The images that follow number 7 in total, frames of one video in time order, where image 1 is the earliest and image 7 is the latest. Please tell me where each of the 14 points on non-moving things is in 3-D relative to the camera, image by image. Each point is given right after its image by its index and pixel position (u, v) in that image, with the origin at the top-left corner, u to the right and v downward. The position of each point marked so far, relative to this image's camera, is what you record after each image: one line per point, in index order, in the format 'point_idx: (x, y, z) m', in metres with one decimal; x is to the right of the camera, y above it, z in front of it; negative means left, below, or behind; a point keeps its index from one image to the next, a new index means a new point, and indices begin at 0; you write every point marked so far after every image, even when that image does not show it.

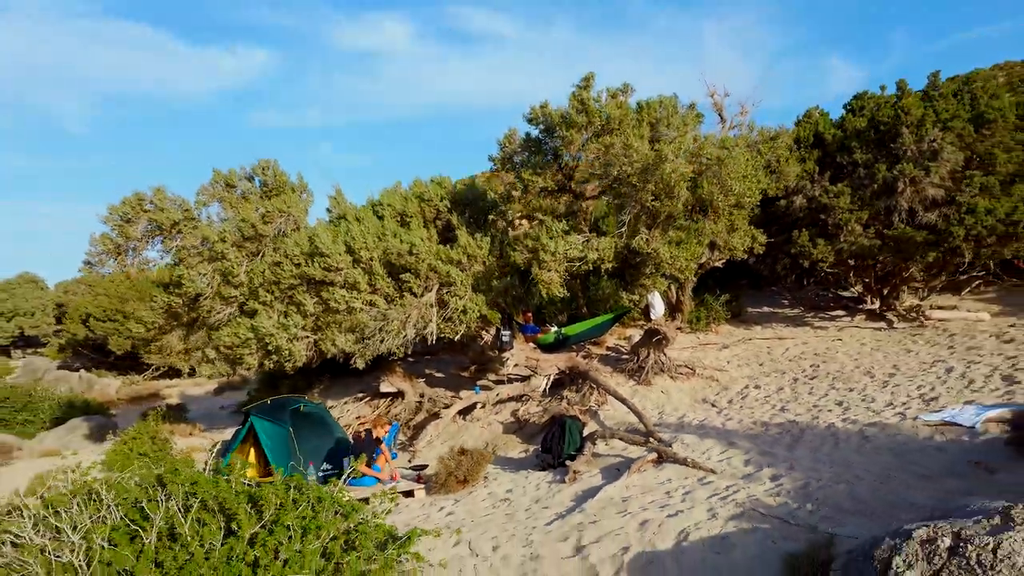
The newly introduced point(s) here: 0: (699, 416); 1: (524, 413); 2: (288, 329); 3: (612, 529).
0: (+2.0, -1.3, +8.1) m
1: (+0.1, -1.4, +8.4) m
2: (-2.3, -0.4, +8.2) m
3: (+0.7, -1.6, +5.3) m
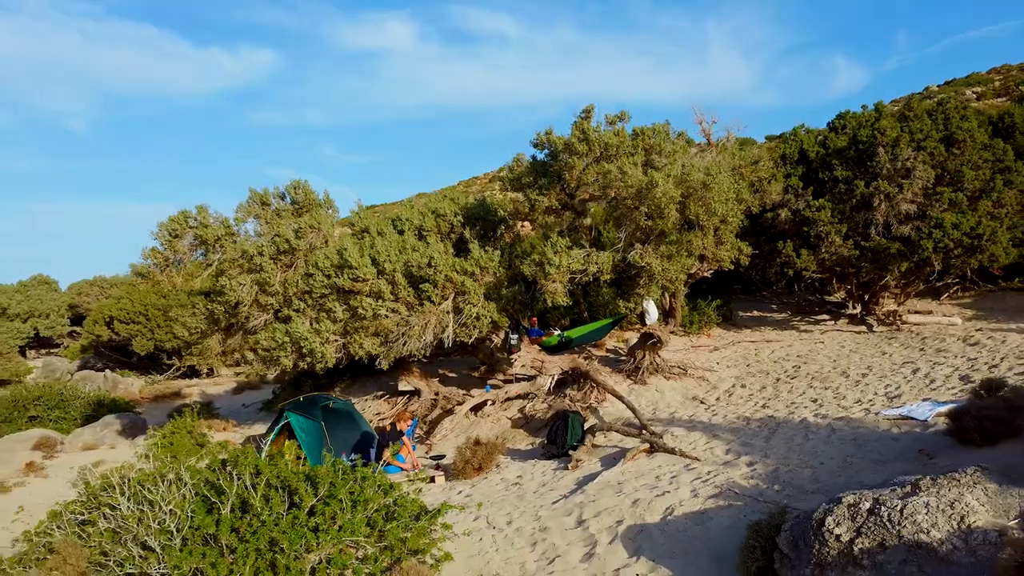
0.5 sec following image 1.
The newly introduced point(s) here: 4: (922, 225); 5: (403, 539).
0: (+2.1, -1.4, +9.0) m
1: (+0.2, -1.5, +9.3) m
2: (-2.2, -0.5, +9.1) m
3: (+0.8, -1.7, +6.2) m
4: (+5.8, +0.9, +11.0) m
5: (-0.7, -1.7, +5.4) m
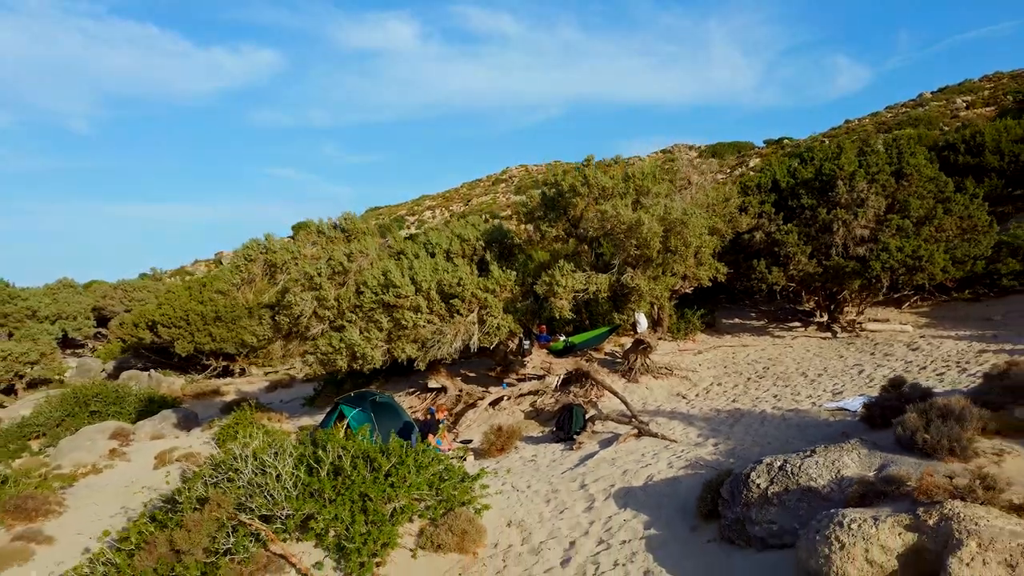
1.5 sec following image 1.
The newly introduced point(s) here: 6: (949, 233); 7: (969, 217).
0: (+2.3, -1.6, +10.9) m
1: (+0.4, -1.7, +11.3) m
2: (-2.0, -0.7, +11.0) m
3: (+1.0, -1.9, +8.1) m
4: (+6.0, +0.7, +12.9) m
5: (-0.5, -2.0, +7.4) m
6: (+7.4, +0.9, +13.2) m
7: (+7.9, +1.2, +13.4) m
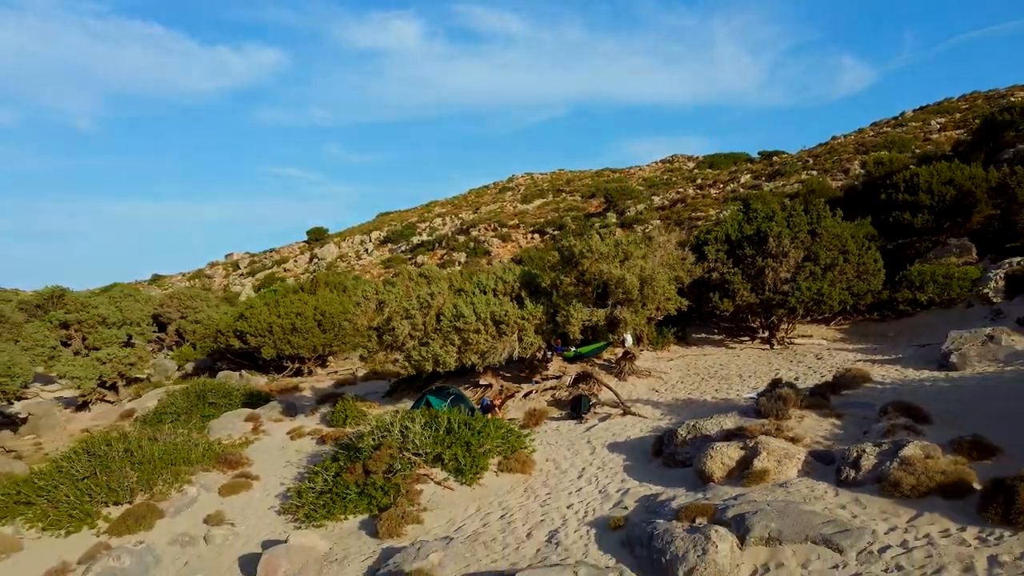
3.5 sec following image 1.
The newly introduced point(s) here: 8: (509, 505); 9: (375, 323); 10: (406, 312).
0: (+2.9, -2.3, +16.4) m
1: (+1.0, -2.3, +16.7) m
2: (-1.4, -1.3, +16.5) m
3: (+1.6, -2.6, +13.6) m
4: (+6.6, 0.0, +18.4) m
5: (+0.1, -2.6, +12.8) m
6: (+8.0, +0.3, +18.6) m
7: (+8.5, +0.5, +18.9) m
8: (0.0, -3.1, +11.2) m
9: (-3.1, -0.7, +18.1) m
10: (-2.3, -0.5, +17.7) m
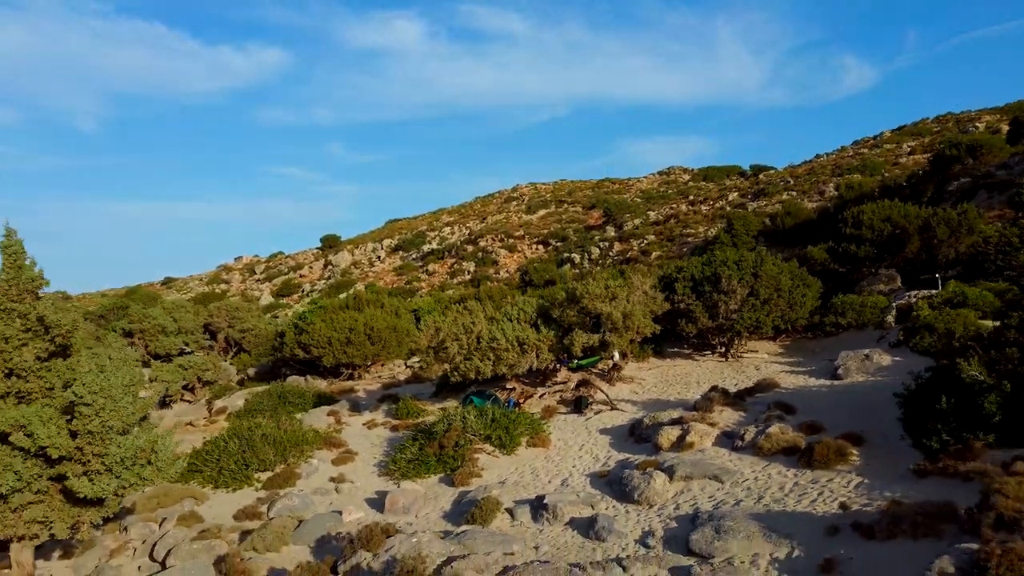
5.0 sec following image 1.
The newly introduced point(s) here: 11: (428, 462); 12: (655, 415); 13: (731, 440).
0: (+3.4, -3.2, +22.7) m
1: (+1.6, -3.2, +23.1) m
2: (-0.8, -2.3, +22.9) m
3: (+2.1, -3.5, +19.9) m
4: (+7.2, -0.9, +24.7) m
5: (+0.6, -3.5, +19.2) m
6: (+8.6, -0.6, +25.0) m
7: (+9.1, -0.4, +25.2) m
8: (+0.5, -4.0, +17.6) m
9: (-2.6, -1.6, +24.5) m
10: (-1.8, -1.4, +24.0) m
11: (-1.9, -4.1, +18.2) m
12: (+3.3, -2.9, +18.0) m
13: (+4.5, -3.1, +15.9) m
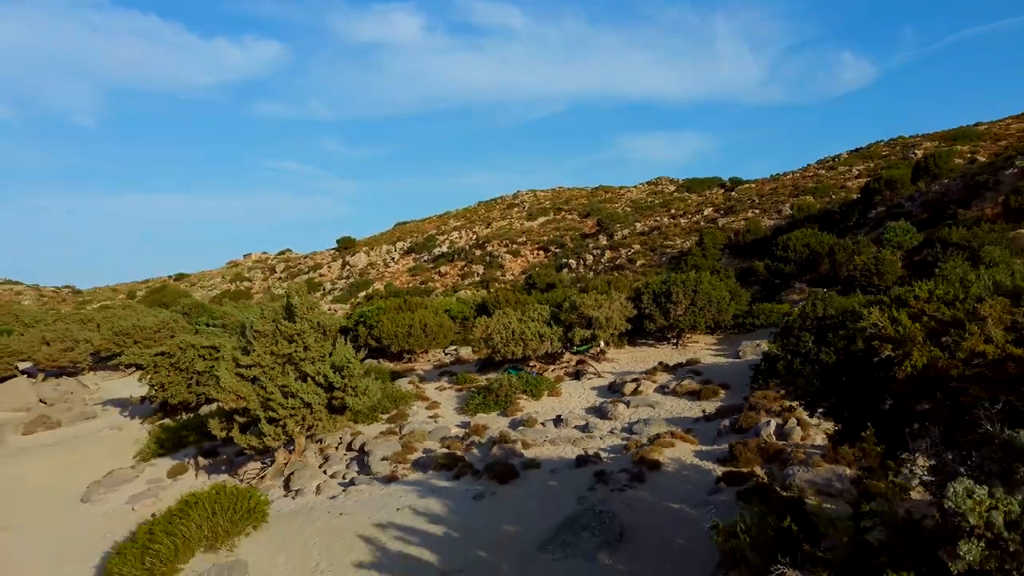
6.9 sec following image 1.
0: (+4.5, -3.7, +35.4) m
1: (+2.6, -3.8, +35.7) m
2: (+0.2, -2.8, +35.5) m
3: (+3.2, -4.1, +32.6) m
4: (+8.2, -1.4, +37.4) m
5: (+1.7, -4.1, +31.9) m
6: (+9.7, -1.2, +37.7) m
7: (+10.1, -1.0, +37.9) m
8: (+1.6, -4.6, +30.2) m
9: (-1.5, -2.2, +37.1) m
10: (-0.7, -2.0, +36.7) m
11: (-0.9, -4.6, +30.9) m
12: (+4.4, -3.5, +30.7) m
13: (+5.6, -3.7, +28.6) m
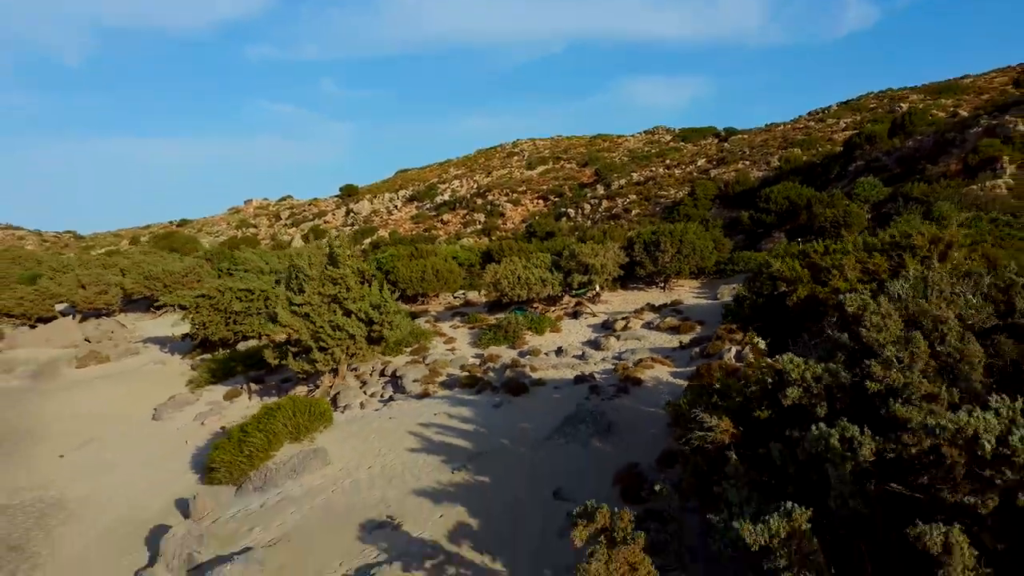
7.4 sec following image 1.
0: (+4.8, -1.2, +40.2) m
1: (+2.9, -1.2, +40.5) m
2: (+0.5, -0.2, +40.2) m
3: (+3.5, -1.7, +37.4) m
4: (+8.5, +1.3, +42.0) m
5: (+2.0, -1.7, +36.7) m
6: (+10.0, +1.5, +42.3) m
7: (+10.4, +1.8, +42.5) m
8: (+1.9, -2.4, +35.1) m
9: (-1.2, +0.5, +41.7) m
10: (-0.4, +0.7, +41.3) m
11: (-0.6, -2.4, +35.7) m
12: (+4.7, -1.3, +35.4) m
13: (+5.9, -1.6, +33.4) m
